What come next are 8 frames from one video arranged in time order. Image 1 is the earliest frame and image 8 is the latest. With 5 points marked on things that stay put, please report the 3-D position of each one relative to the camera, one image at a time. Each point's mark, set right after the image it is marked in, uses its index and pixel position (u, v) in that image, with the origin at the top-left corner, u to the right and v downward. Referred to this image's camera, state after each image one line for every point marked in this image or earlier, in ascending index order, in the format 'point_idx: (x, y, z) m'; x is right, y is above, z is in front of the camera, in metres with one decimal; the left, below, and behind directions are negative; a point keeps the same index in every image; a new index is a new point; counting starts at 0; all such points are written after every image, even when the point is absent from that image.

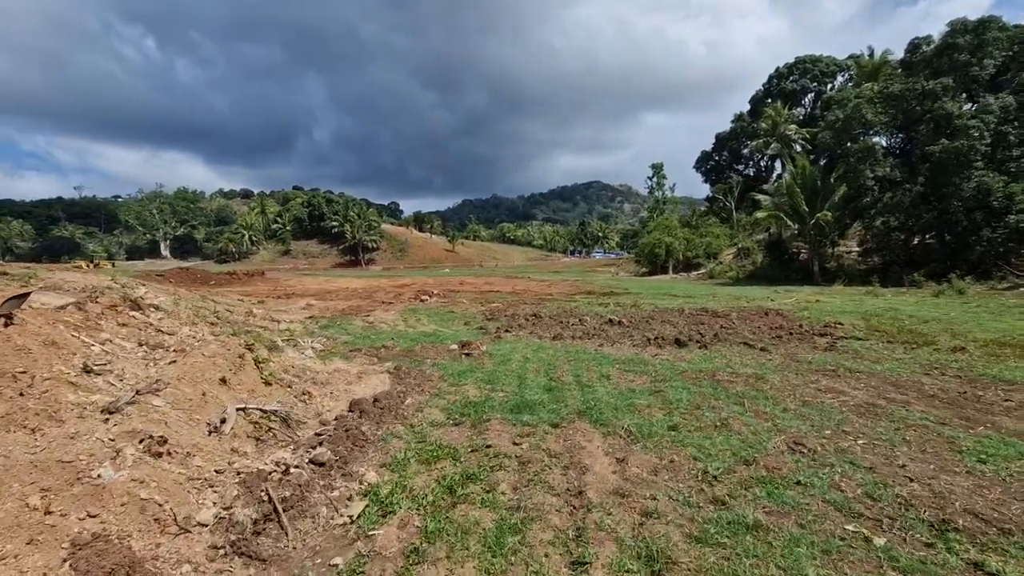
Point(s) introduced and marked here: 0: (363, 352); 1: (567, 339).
0: (-2.8, -1.2, +9.5) m
1: (+1.3, -1.2, +11.9) m
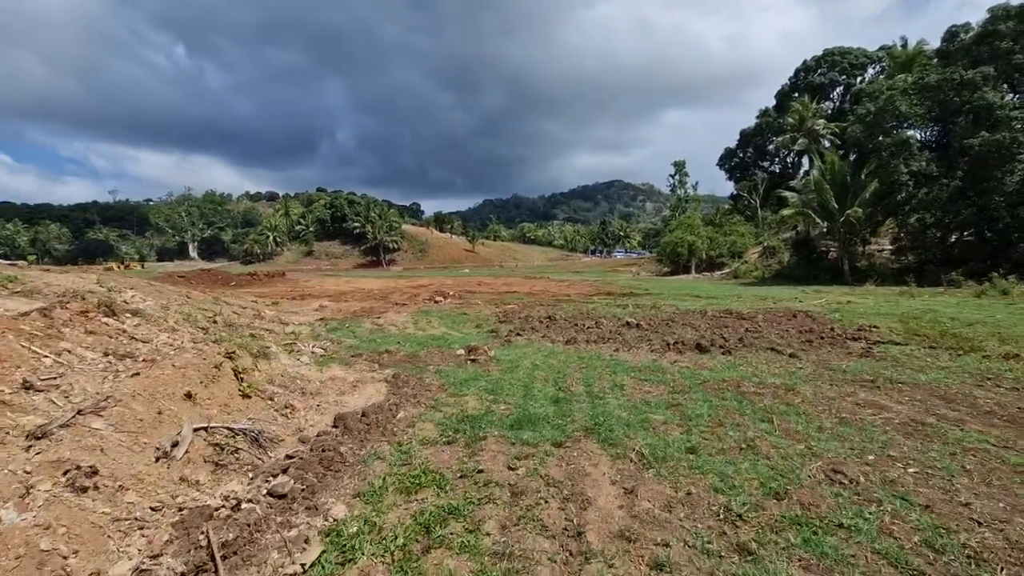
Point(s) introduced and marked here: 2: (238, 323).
0: (-2.6, -1.2, +9.1) m
1: (+1.5, -1.2, +11.3) m
2: (-6.2, -0.9, +11.6) m
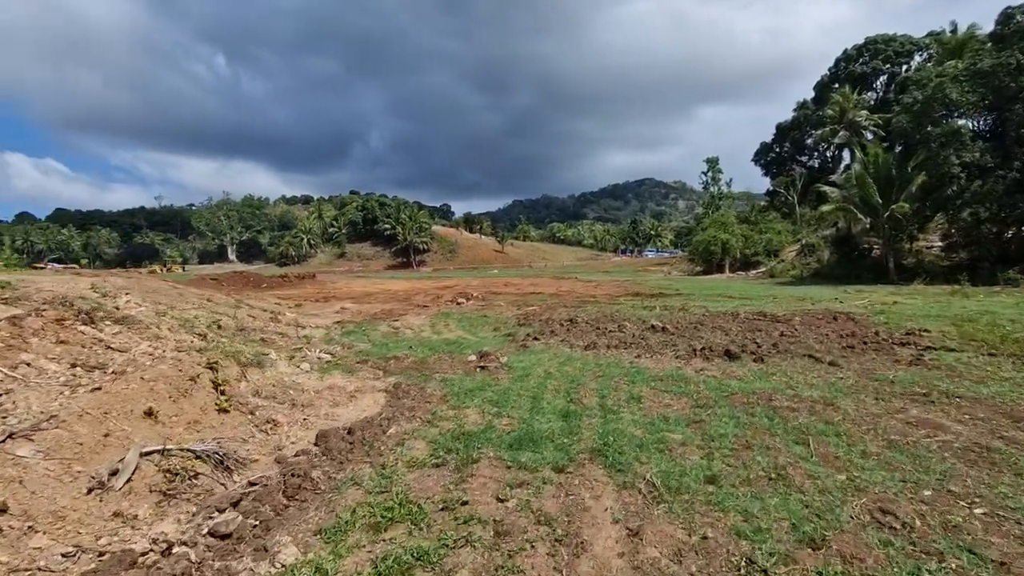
0: (-2.4, -1.3, +8.7) m
1: (+1.9, -1.3, +10.7) m
2: (-5.9, -0.9, +11.4) m
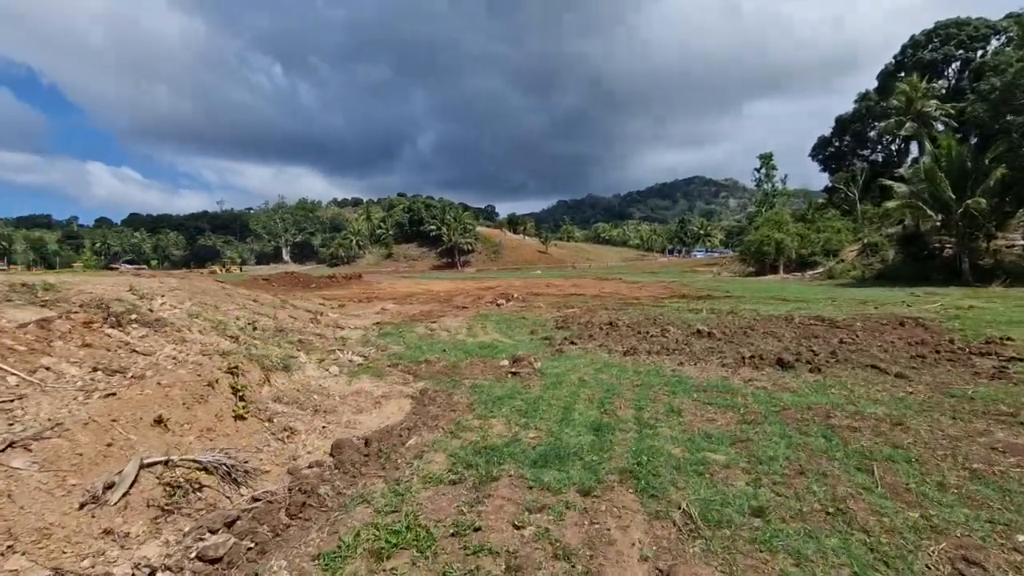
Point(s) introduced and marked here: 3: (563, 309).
0: (-1.9, -1.3, +8.6) m
1: (+2.6, -1.3, +10.2) m
2: (-5.1, -1.0, +11.6) m
3: (+2.0, -0.8, +19.9) m
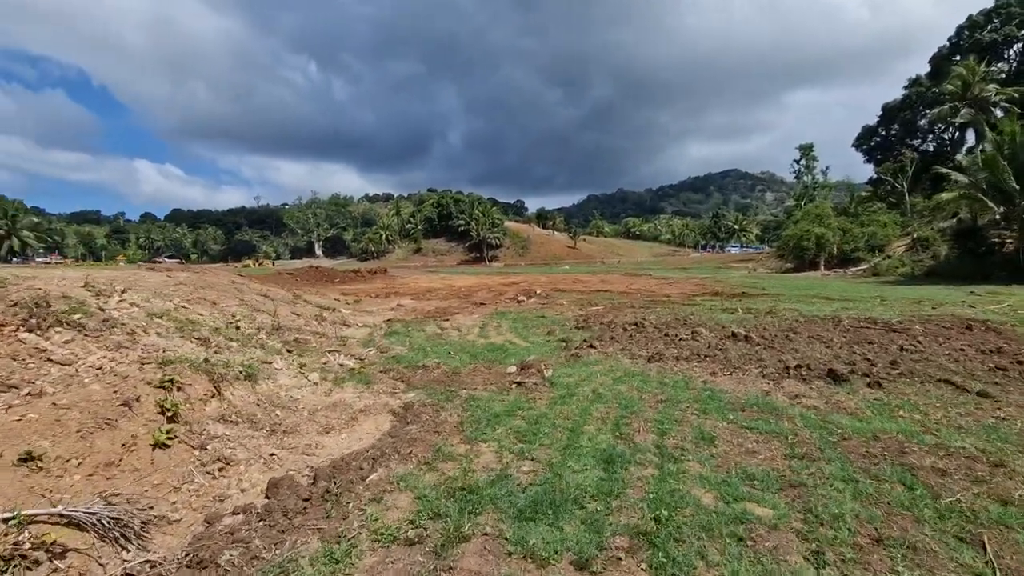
0: (-1.8, -1.3, +7.7) m
1: (+2.8, -1.3, +9.0) m
2: (-4.8, -0.9, +10.8) m
3: (+2.7, -0.7, +18.7) m
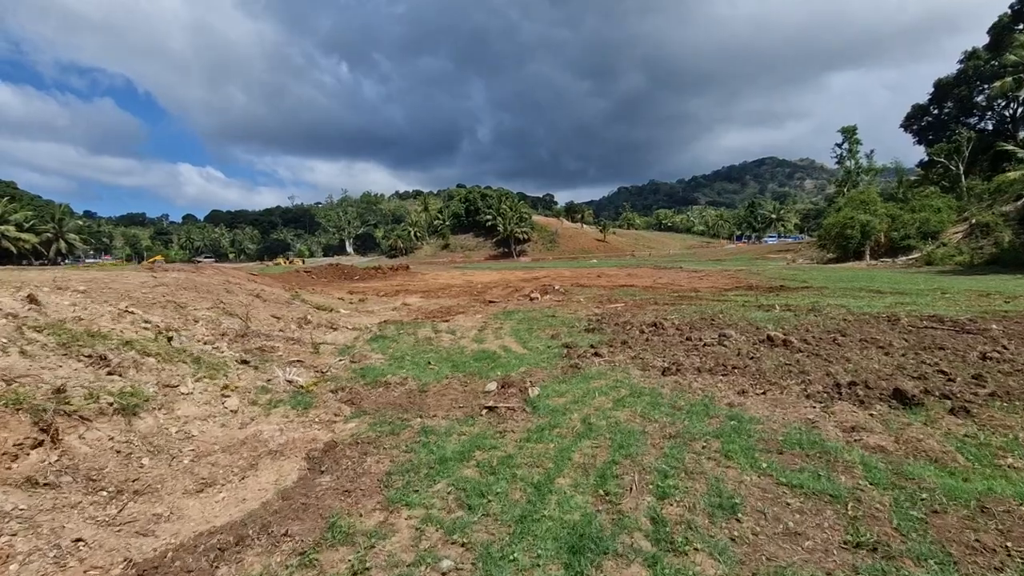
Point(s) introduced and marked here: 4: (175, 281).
0: (-2.1, -1.3, +6.3) m
1: (+2.5, -1.3, +7.4) m
2: (-4.9, -0.9, +9.7) m
3: (+3.1, -0.6, +17.1) m
4: (-9.4, +0.2, +14.3) m
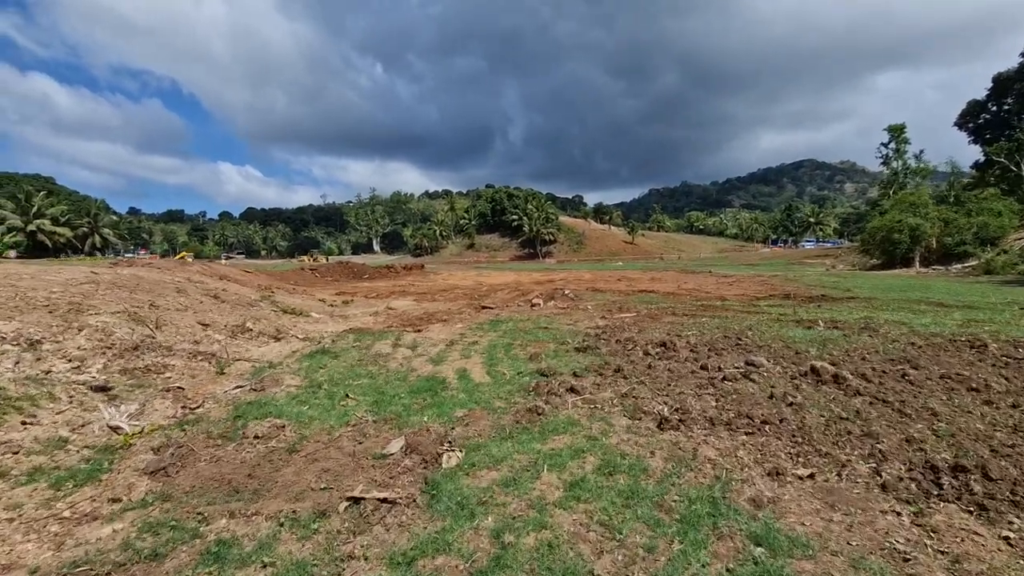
0: (-2.9, -1.4, +4.3) m
1: (+1.8, -1.4, +5.1) m
2: (-5.5, -0.9, +7.7) m
3: (+2.9, -0.8, +14.7) m
4: (-9.8, +0.2, +12.6) m
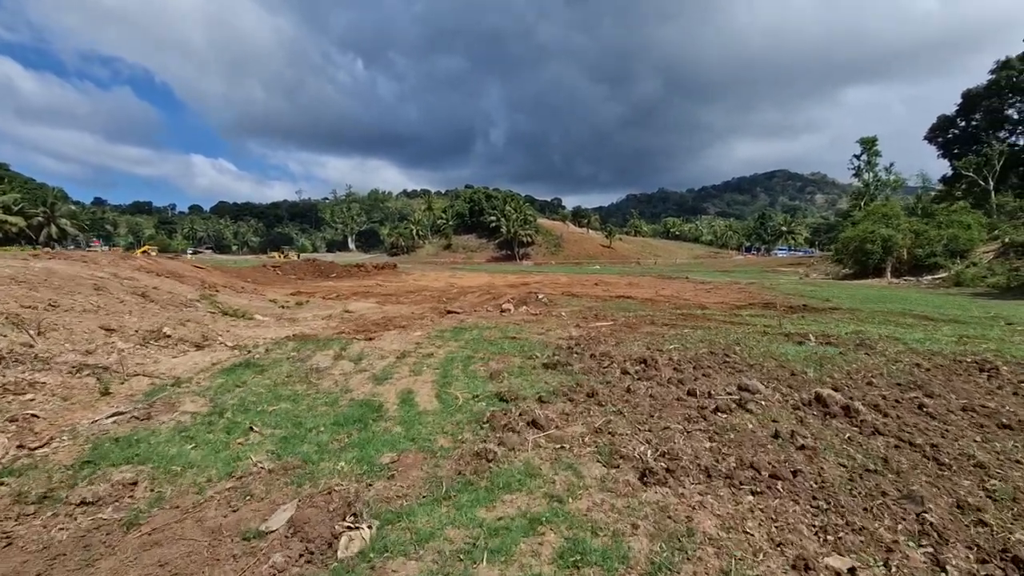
0: (-3.3, -1.4, +2.9) m
1: (+1.3, -1.5, +3.9) m
2: (-6.1, -0.9, +6.3) m
3: (+2.0, -0.9, +13.6) m
4: (-10.5, +0.3, +11.0) m
